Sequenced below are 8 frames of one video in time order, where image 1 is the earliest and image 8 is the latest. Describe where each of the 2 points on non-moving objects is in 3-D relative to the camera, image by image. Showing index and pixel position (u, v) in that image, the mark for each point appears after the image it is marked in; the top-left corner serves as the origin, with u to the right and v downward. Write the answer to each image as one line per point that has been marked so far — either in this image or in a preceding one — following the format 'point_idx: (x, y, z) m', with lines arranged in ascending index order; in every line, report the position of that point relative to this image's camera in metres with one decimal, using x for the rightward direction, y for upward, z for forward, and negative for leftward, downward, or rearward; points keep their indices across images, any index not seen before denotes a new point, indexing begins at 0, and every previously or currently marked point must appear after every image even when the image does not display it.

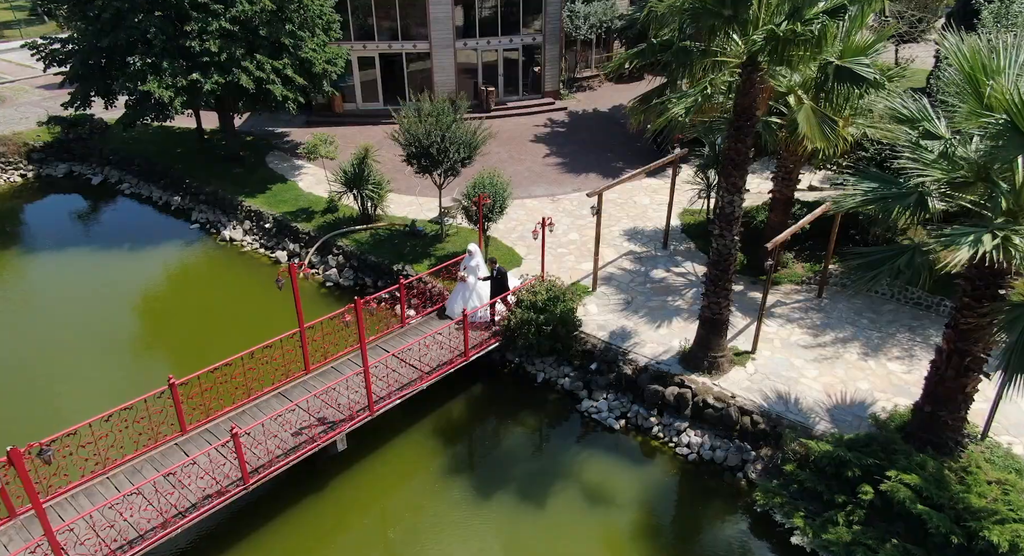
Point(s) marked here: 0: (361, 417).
0: (-1.9, -1.8, +8.7) m
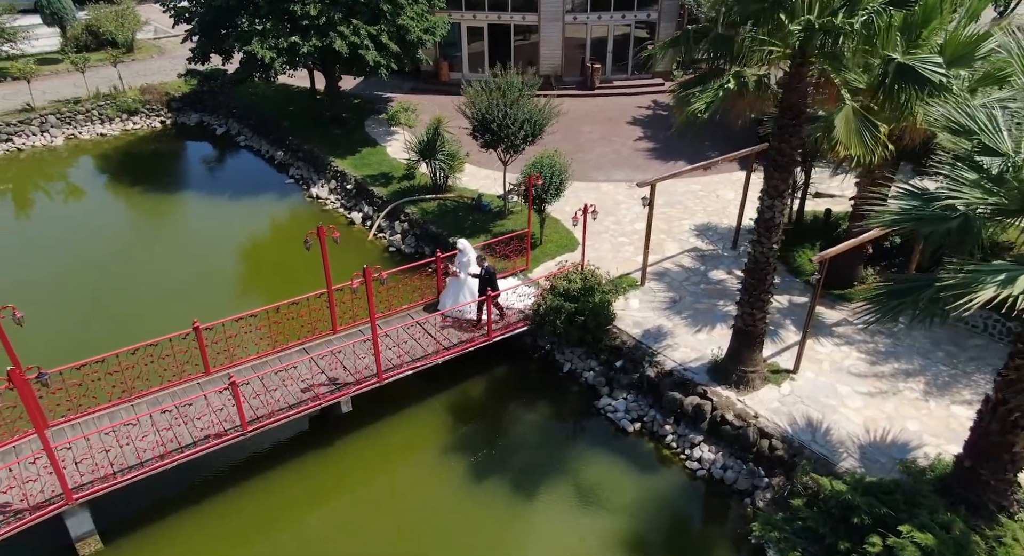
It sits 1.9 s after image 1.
0: (-1.9, -1.4, +9.0) m
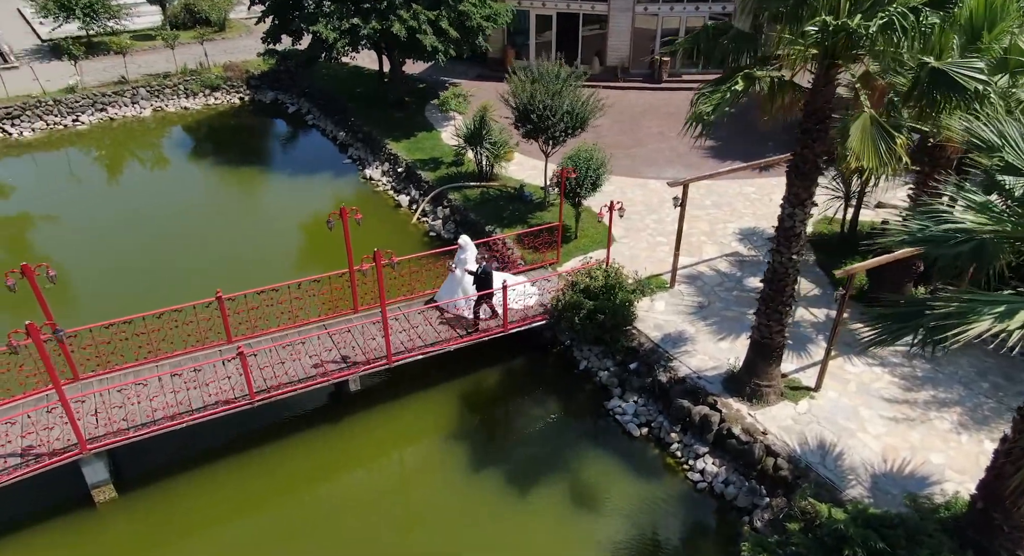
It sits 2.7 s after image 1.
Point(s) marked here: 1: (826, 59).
0: (-1.9, -1.2, +9.2) m
1: (+3.2, +2.2, +6.7) m
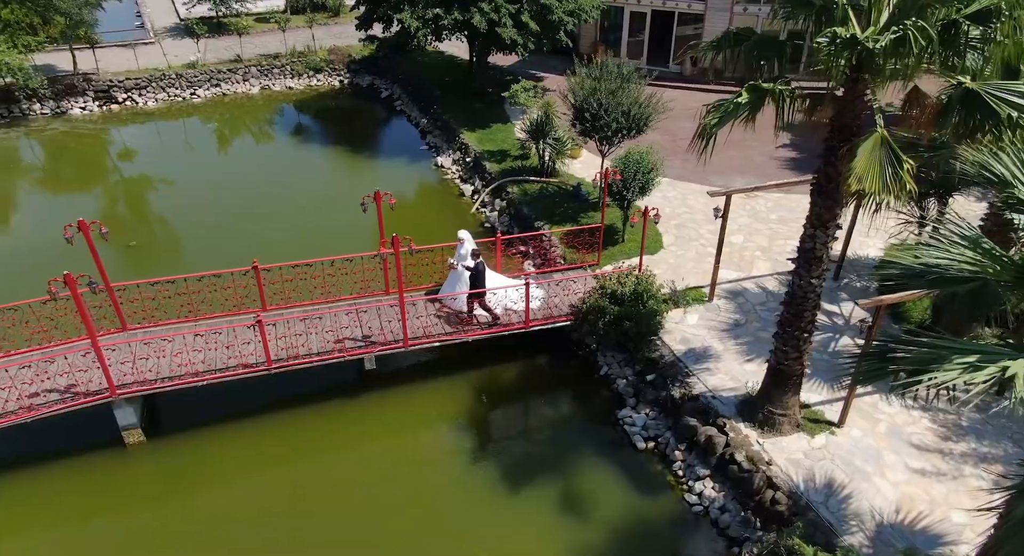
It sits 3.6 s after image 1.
0: (-1.7, -1.0, +9.5) m
1: (+3.2, +1.9, +6.2) m
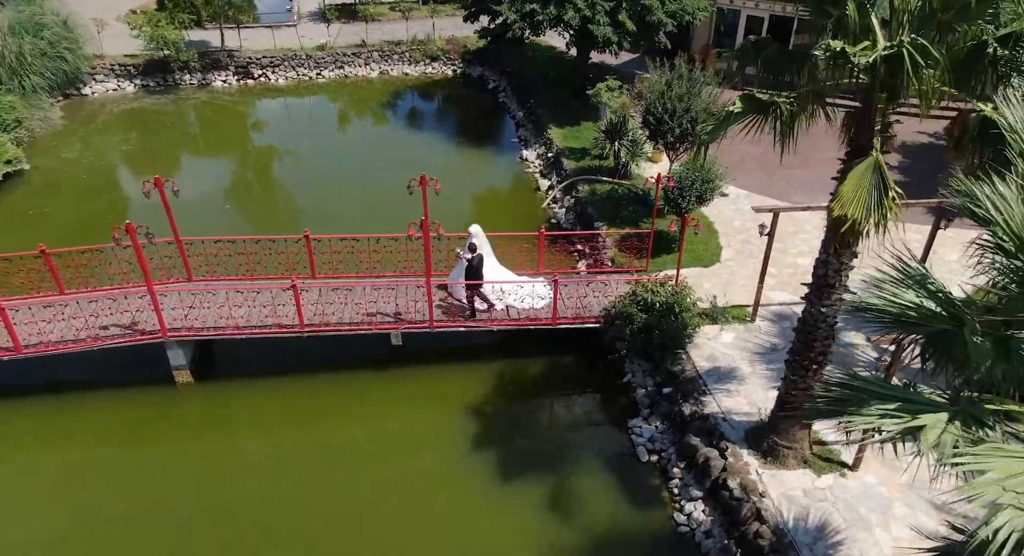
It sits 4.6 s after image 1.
0: (-1.4, -0.7, +9.9) m
1: (+3.1, +1.6, +5.8) m
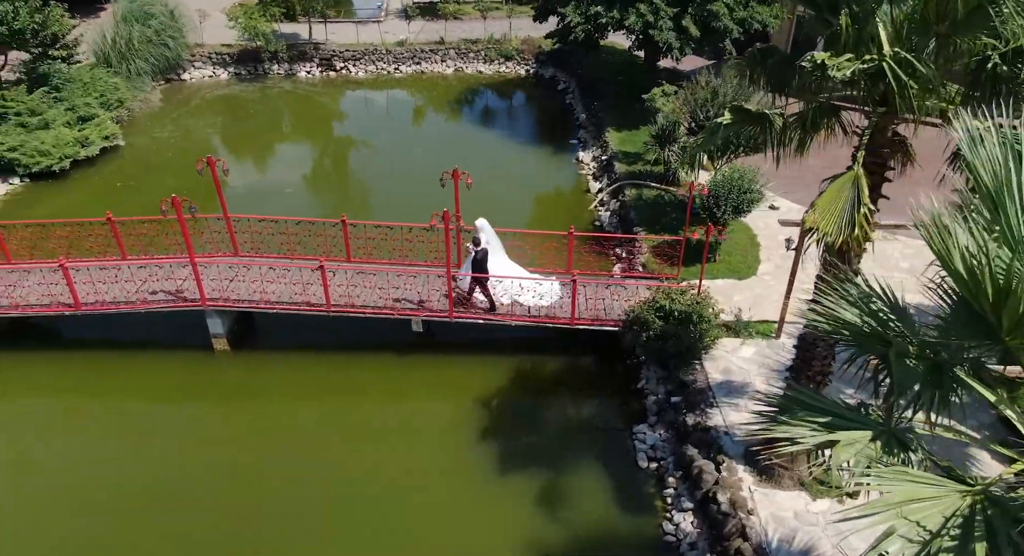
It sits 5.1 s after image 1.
0: (-1.2, -0.5, +10.2) m
1: (+3.0, +1.5, +5.6) m
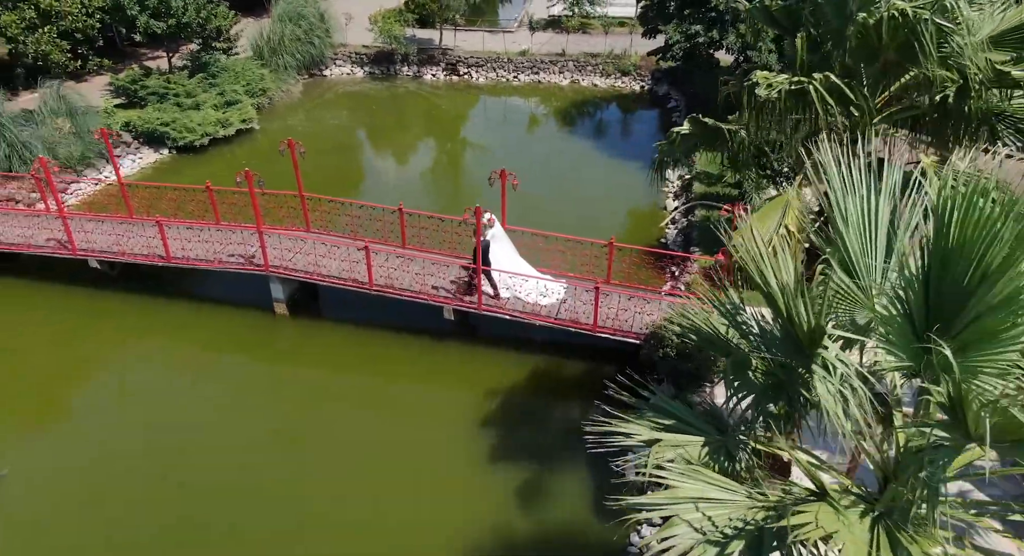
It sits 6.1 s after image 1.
0: (-0.8, -0.4, +10.8) m
1: (+2.6, +1.2, +5.5) m
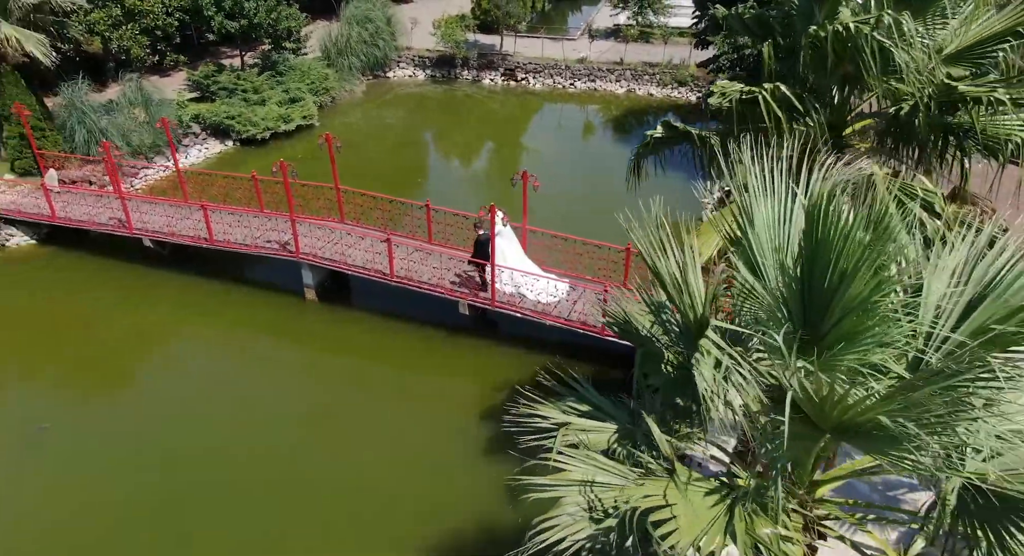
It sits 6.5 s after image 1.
0: (-0.6, -0.3, +11.2) m
1: (+2.4, +1.2, +5.6) m
